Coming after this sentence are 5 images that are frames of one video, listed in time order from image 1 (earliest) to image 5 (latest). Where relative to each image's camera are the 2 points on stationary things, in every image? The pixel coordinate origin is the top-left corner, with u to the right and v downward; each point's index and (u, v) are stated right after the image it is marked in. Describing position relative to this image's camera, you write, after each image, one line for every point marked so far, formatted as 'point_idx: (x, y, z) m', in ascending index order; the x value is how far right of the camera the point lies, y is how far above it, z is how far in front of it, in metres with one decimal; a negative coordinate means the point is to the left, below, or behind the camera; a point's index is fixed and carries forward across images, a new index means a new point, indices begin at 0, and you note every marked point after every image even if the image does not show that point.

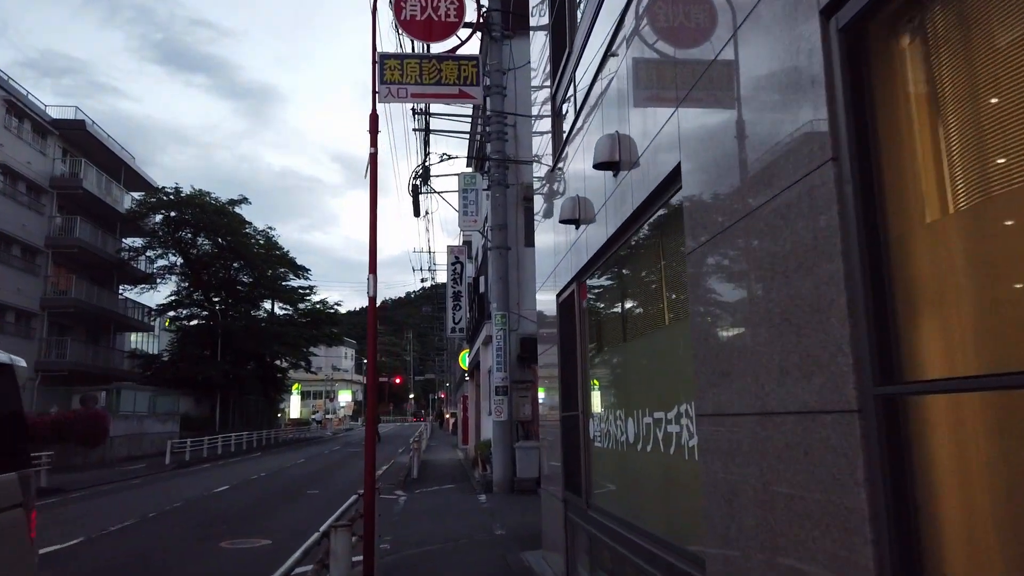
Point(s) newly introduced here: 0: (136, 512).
0: (-8.4, -5.0, +17.2) m
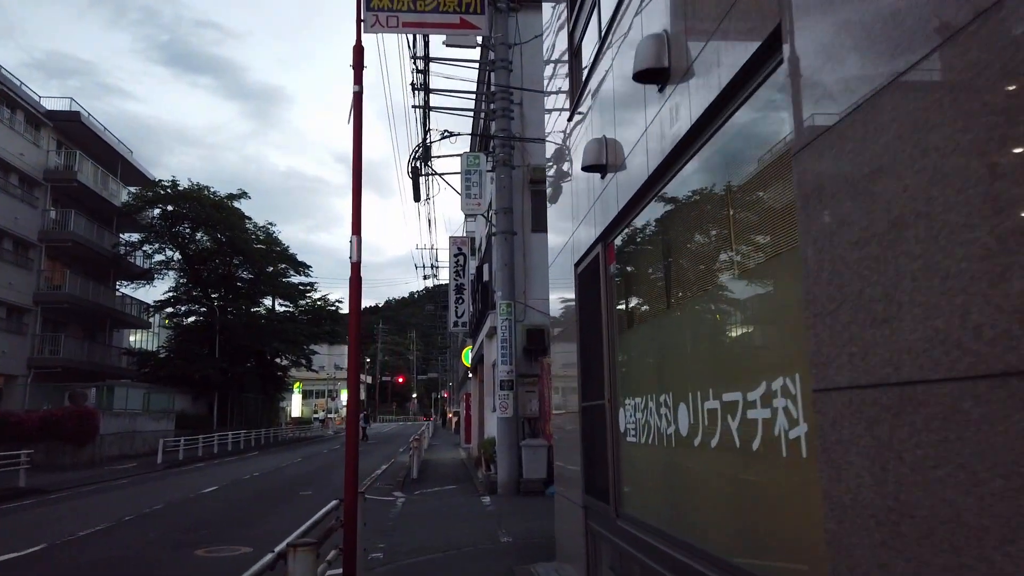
0: (-8.3, -4.8, +16.1) m
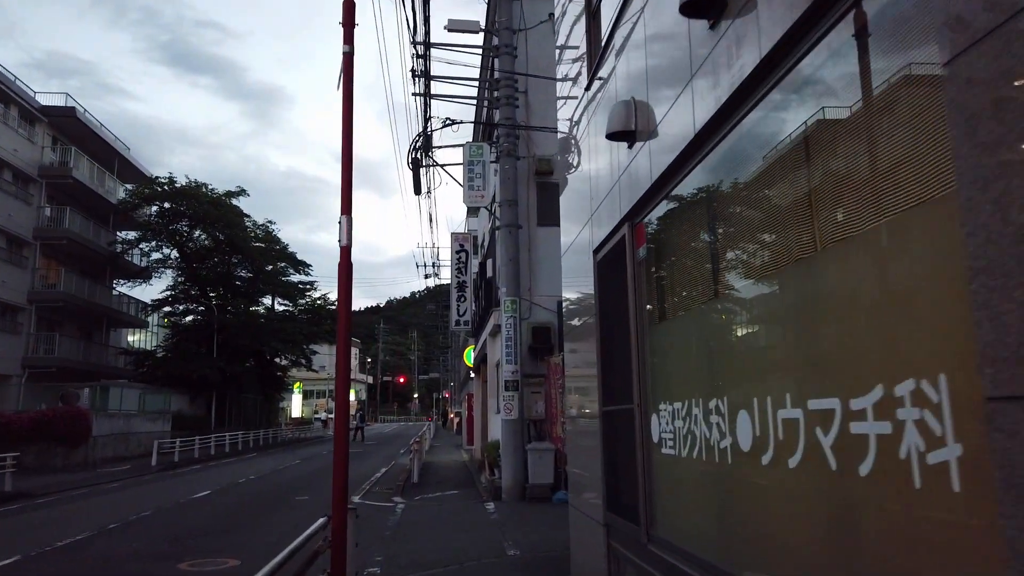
0: (-8.2, -4.7, +15.4) m
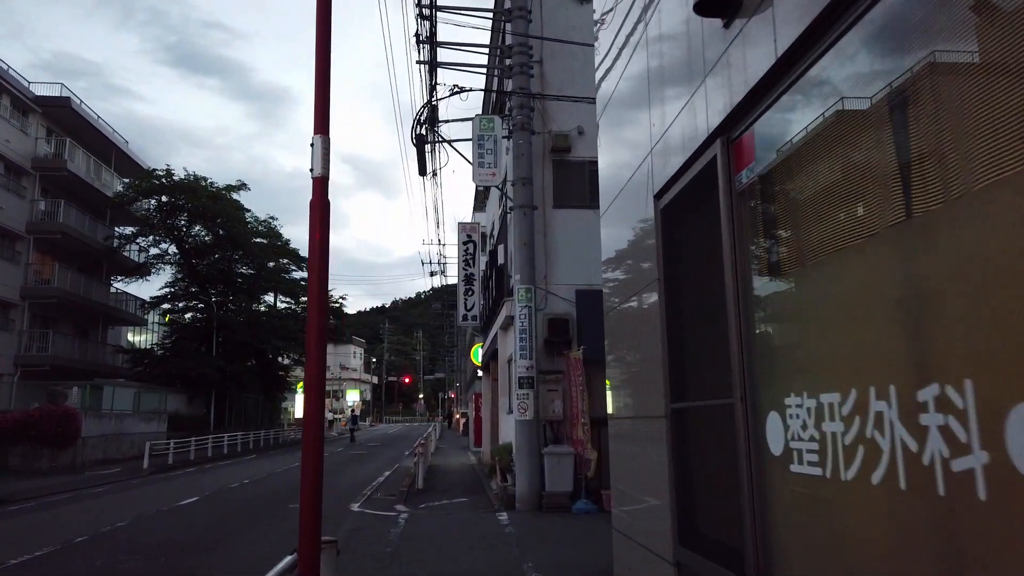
0: (-7.9, -4.4, +14.0) m
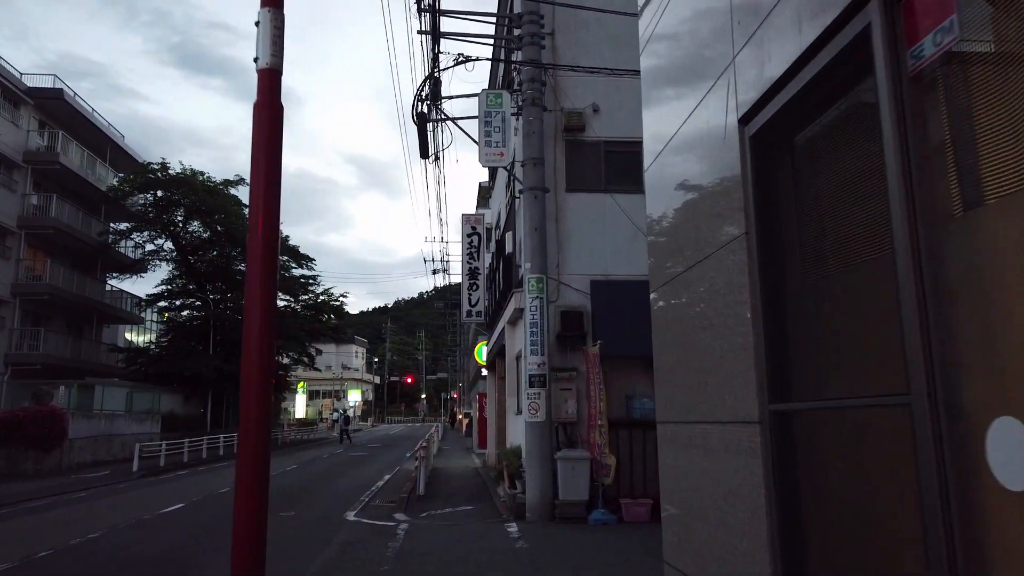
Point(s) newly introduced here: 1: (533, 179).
0: (-7.8, -4.3, +12.9) m
1: (+0.3, +1.8, +12.9) m
